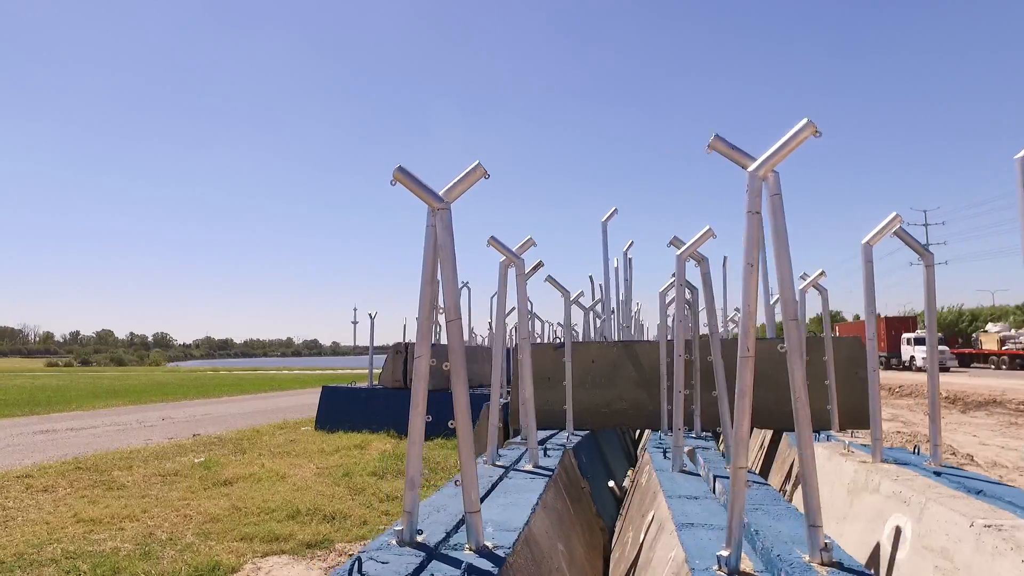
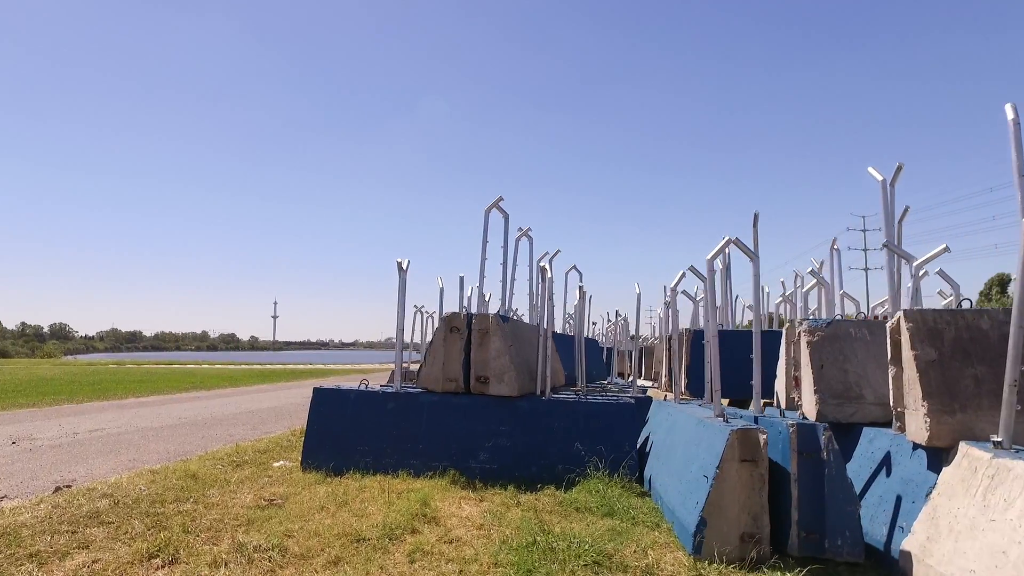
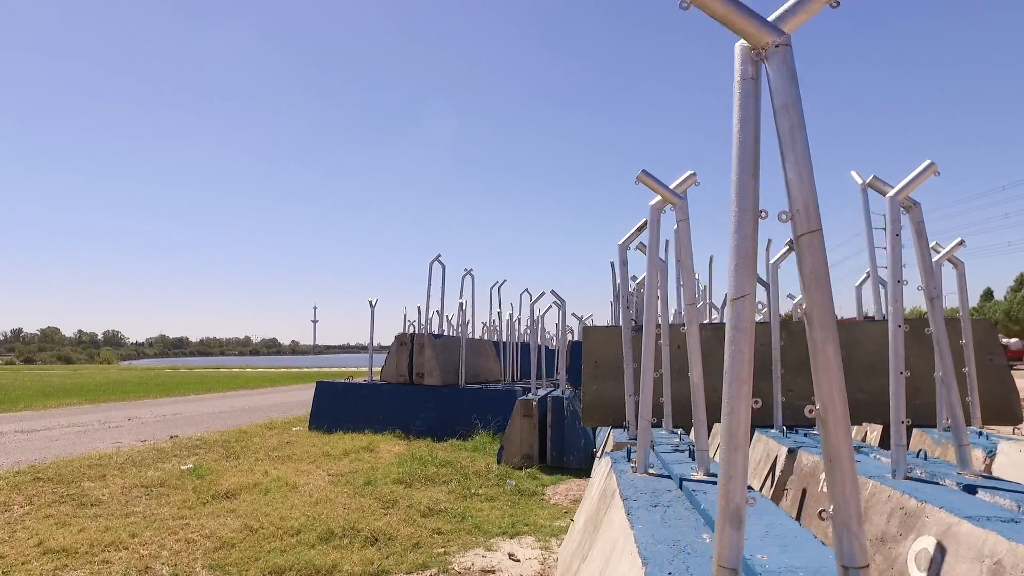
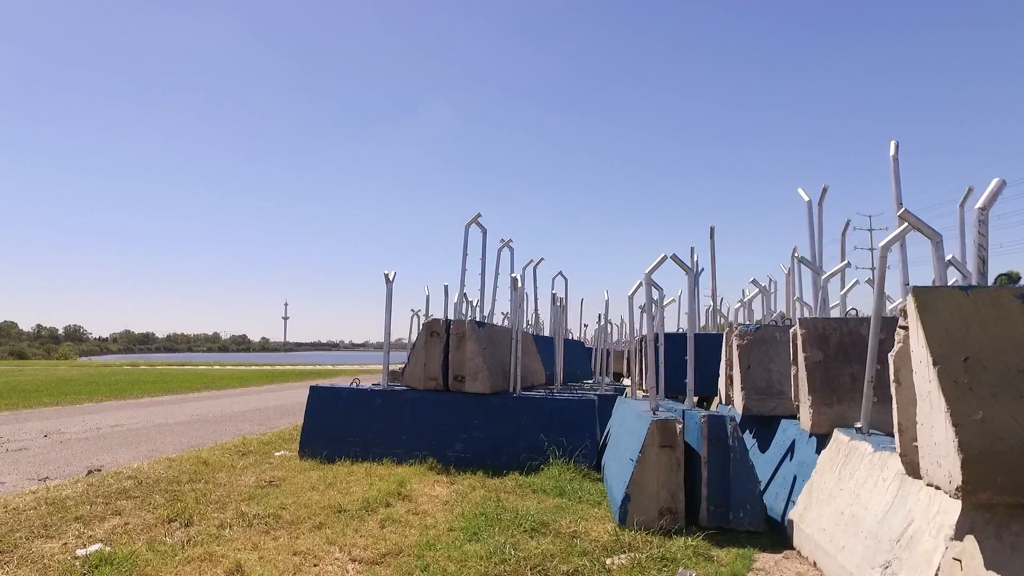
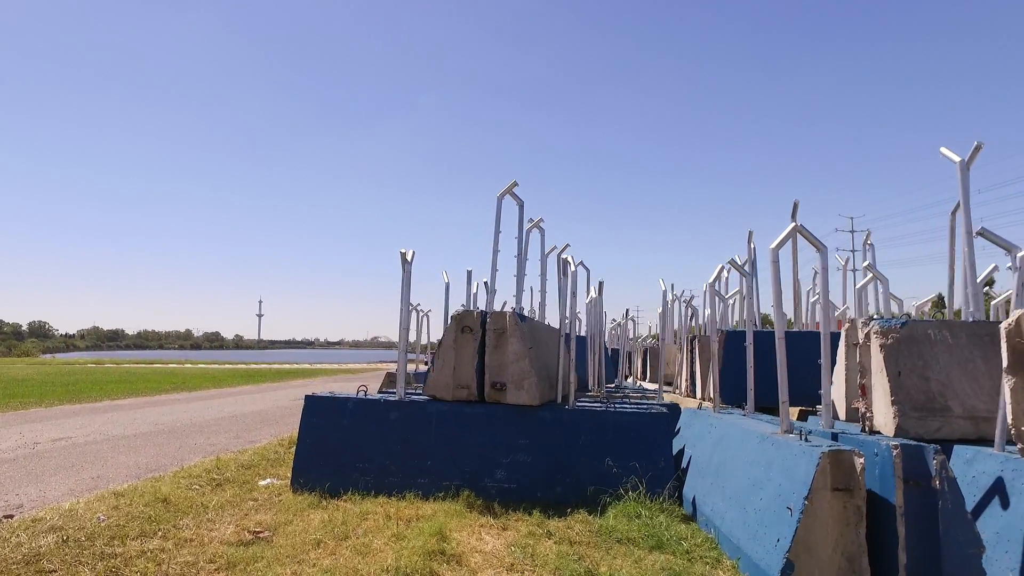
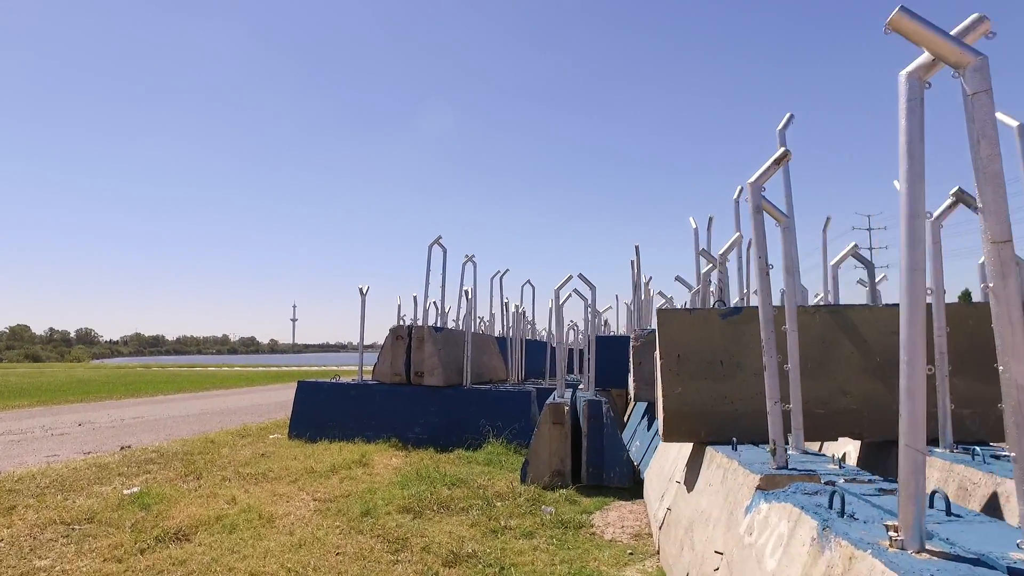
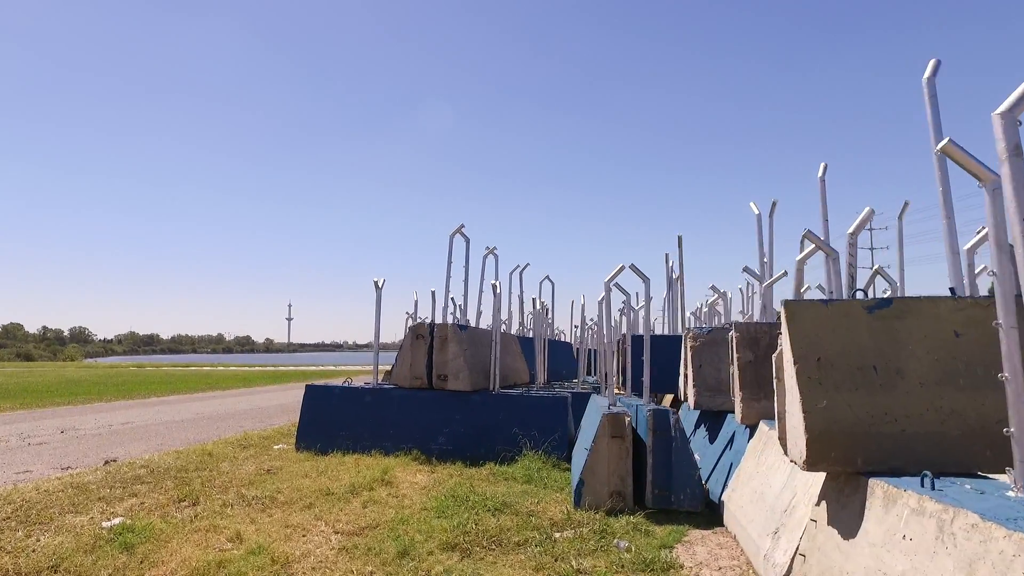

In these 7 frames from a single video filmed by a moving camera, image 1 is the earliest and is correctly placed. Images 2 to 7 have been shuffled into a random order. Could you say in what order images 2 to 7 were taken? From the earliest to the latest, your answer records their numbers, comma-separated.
3, 6, 7, 4, 2, 5
